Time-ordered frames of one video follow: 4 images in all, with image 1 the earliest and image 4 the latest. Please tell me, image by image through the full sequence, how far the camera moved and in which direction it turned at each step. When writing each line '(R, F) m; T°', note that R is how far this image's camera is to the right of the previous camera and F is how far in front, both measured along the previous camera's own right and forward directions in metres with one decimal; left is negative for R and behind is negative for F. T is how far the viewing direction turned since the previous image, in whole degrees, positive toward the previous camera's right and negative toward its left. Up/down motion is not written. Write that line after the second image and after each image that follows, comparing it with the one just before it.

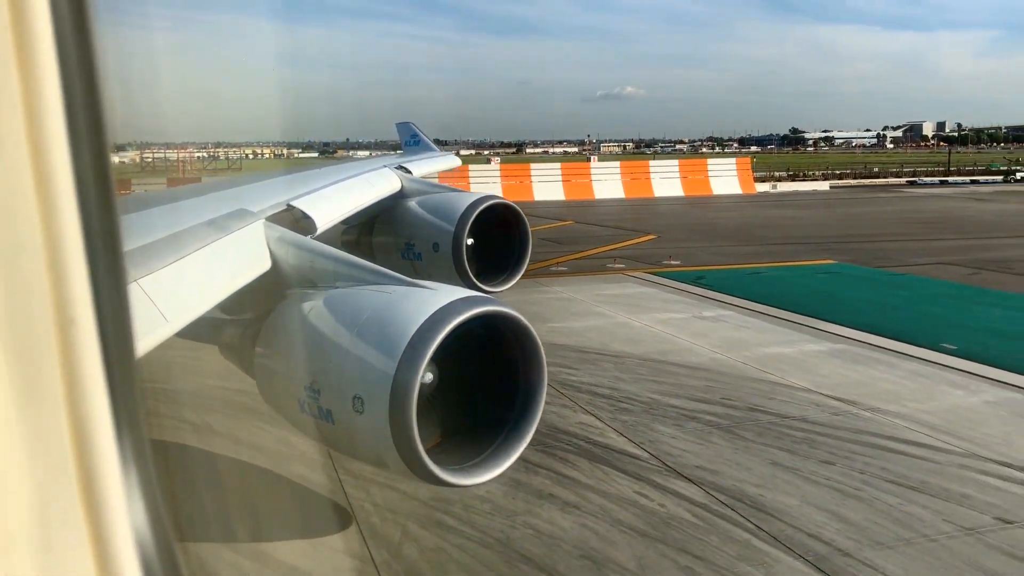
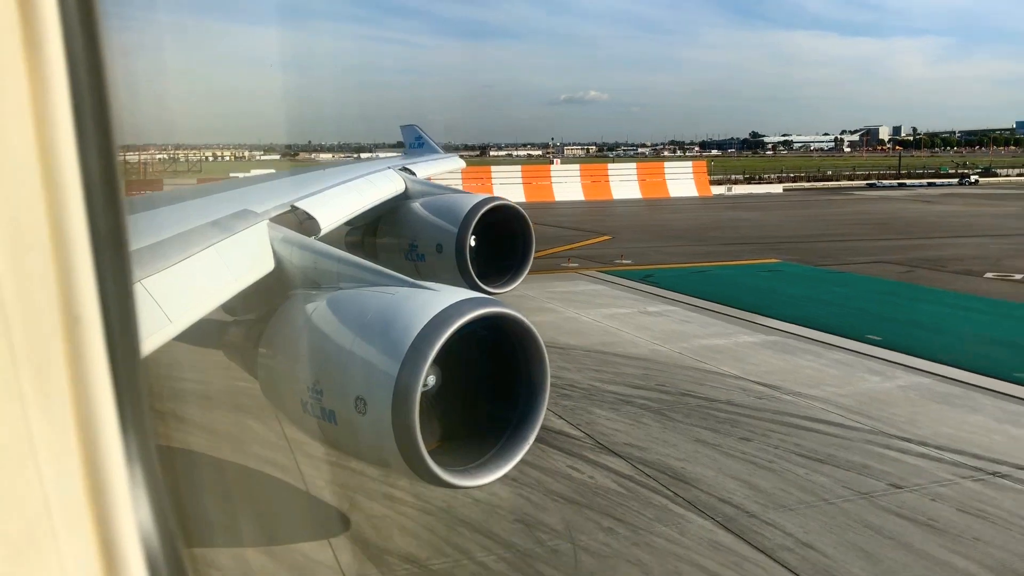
(+0.1, -0.4) m; +2°
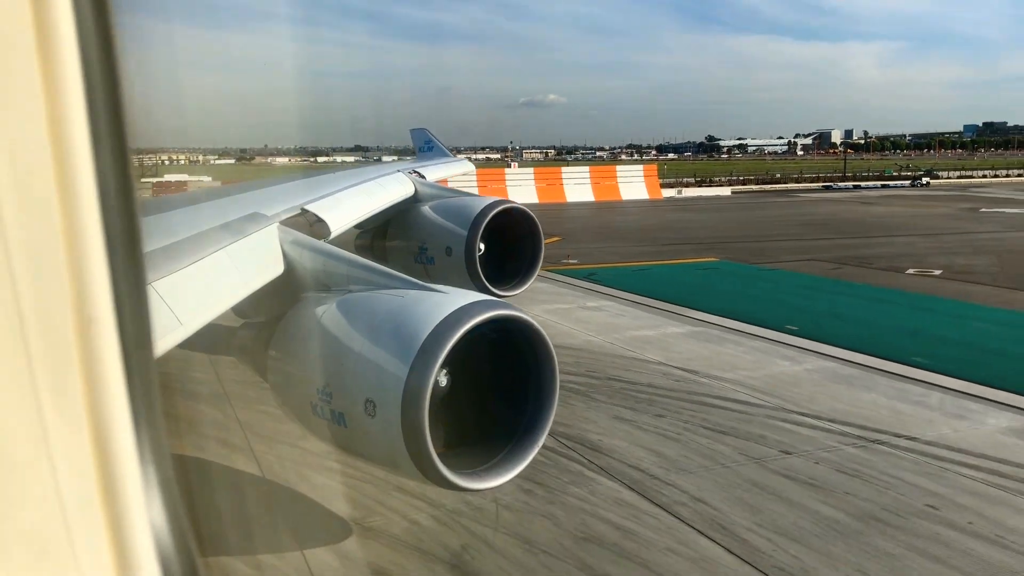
(+0.2, -0.6) m; +3°
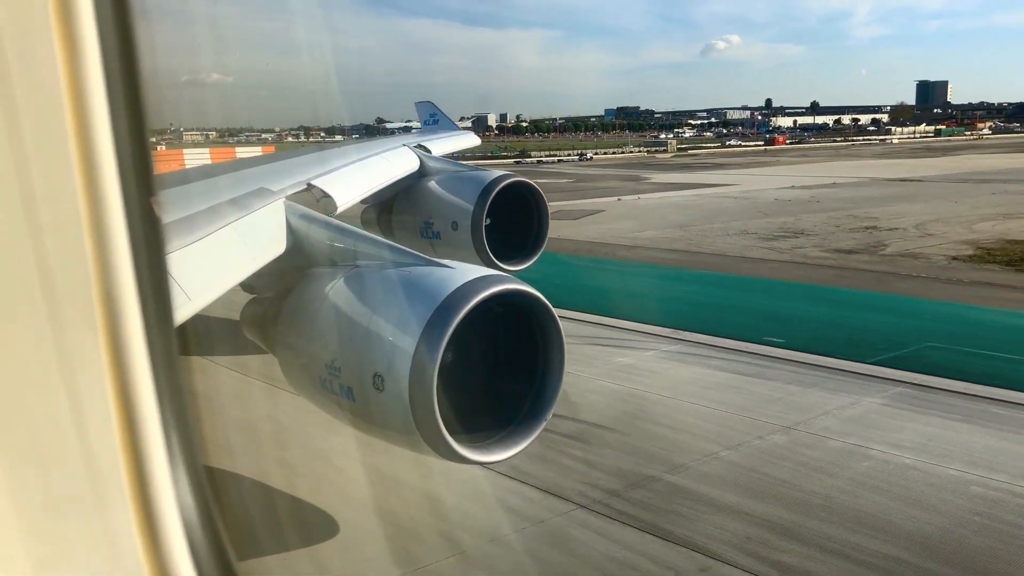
(+2.2, -6.7) m; +22°
